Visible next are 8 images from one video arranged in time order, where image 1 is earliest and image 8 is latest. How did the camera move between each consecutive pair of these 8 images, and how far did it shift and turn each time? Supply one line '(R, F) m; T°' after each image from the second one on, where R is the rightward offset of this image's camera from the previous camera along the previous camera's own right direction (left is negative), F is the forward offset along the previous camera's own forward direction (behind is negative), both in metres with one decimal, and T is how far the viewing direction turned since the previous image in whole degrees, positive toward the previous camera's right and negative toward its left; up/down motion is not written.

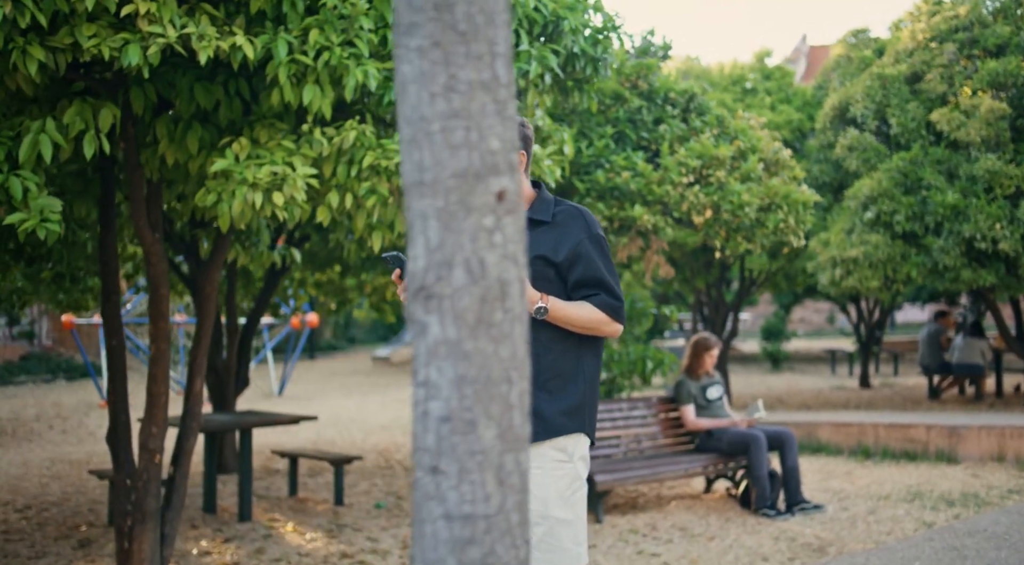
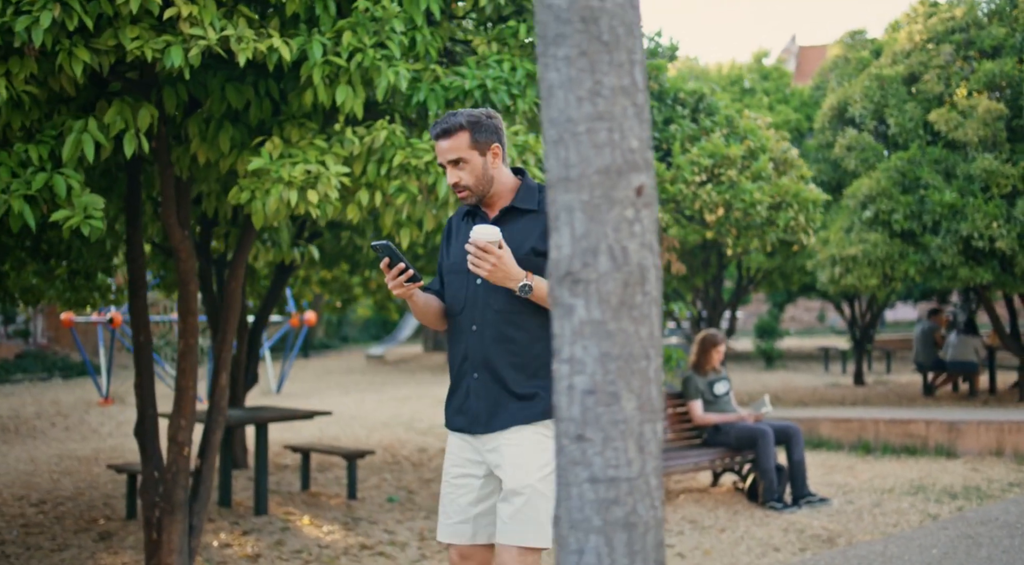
(-0.2, -0.1) m; +1°
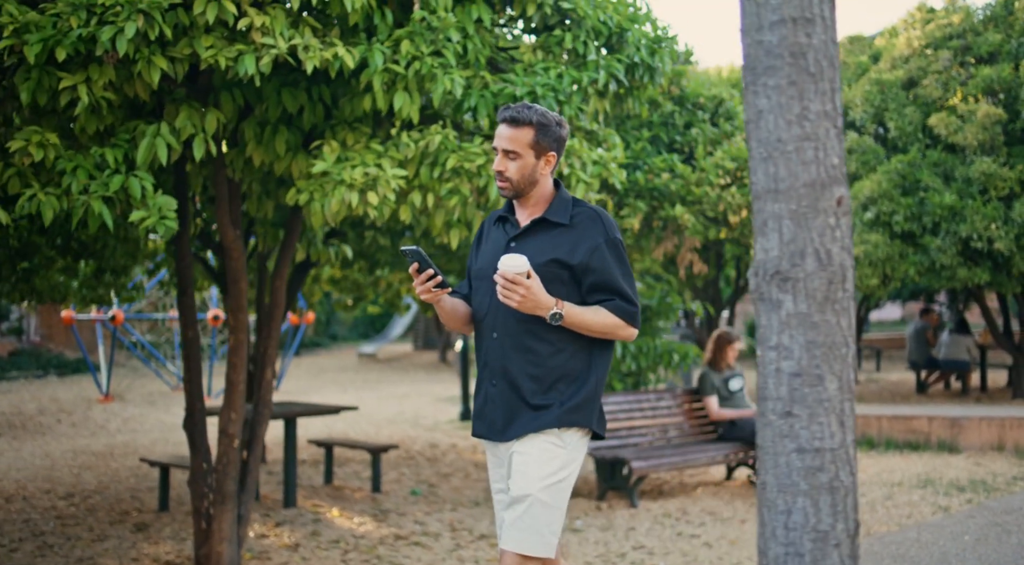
(-0.4, -0.2) m; +1°
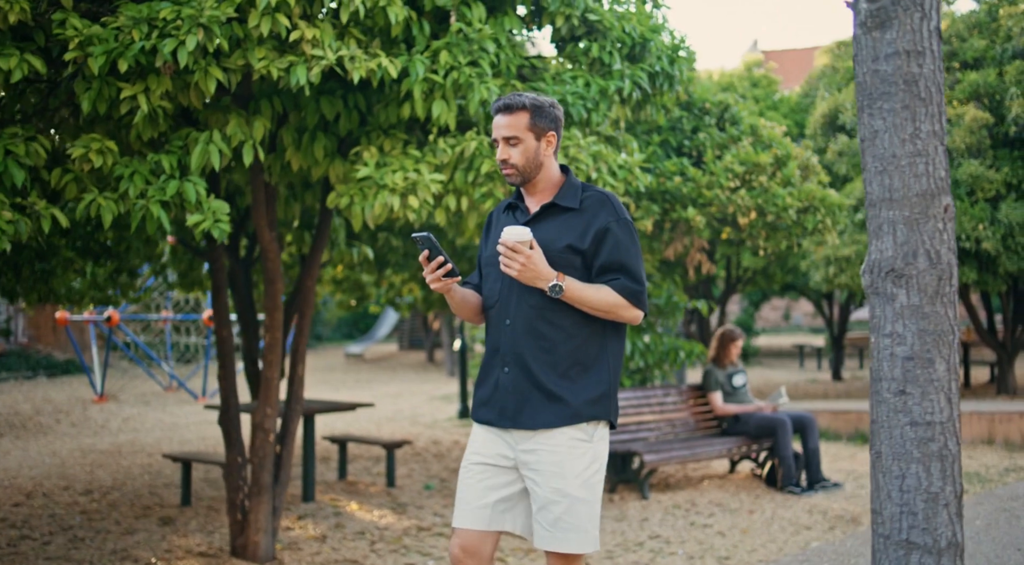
(-0.3, -0.3) m; +1°
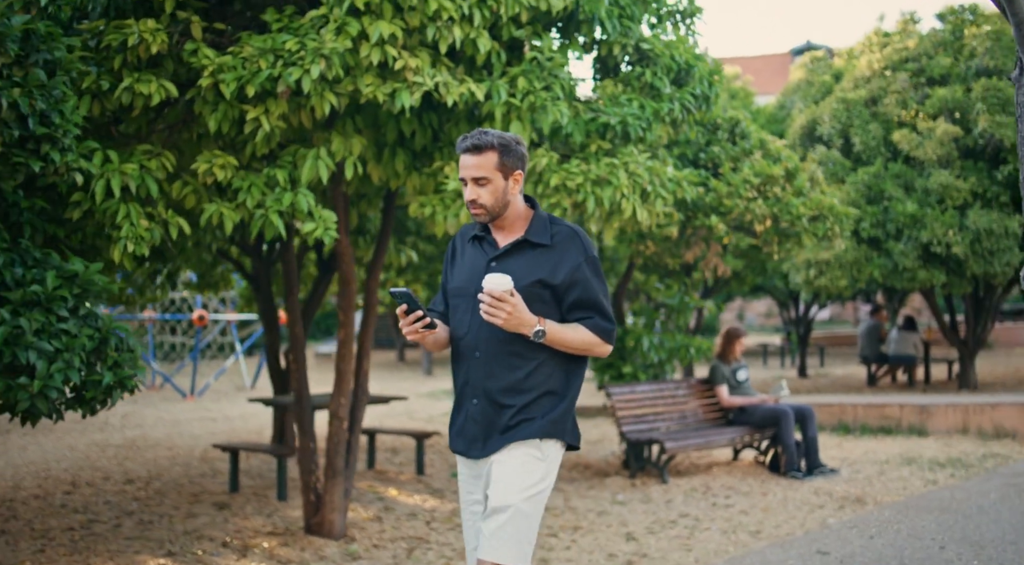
(-0.7, -0.6) m; +3°
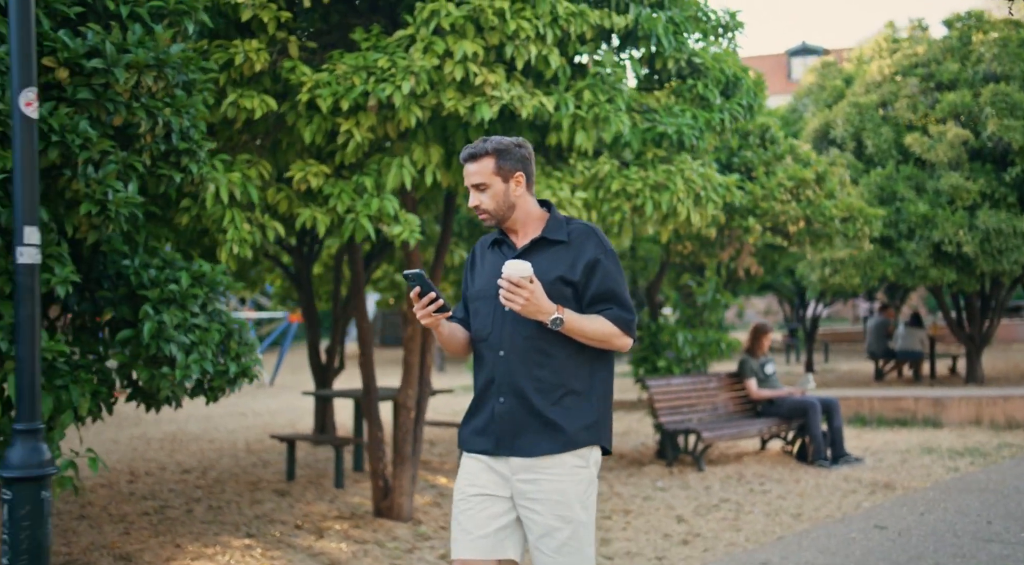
(-0.5, -0.5) m; 0°
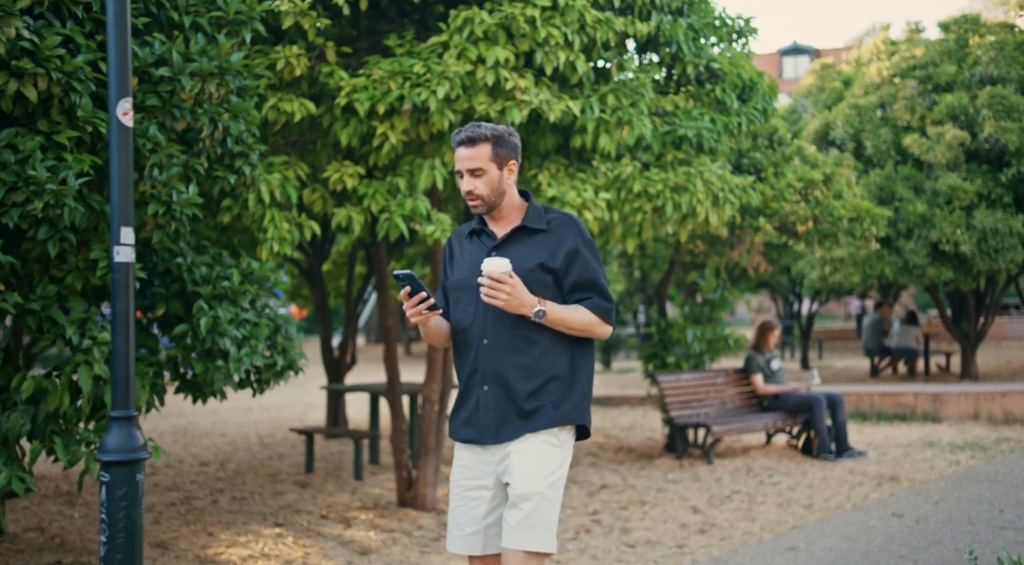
(-0.2, -0.2) m; +1°
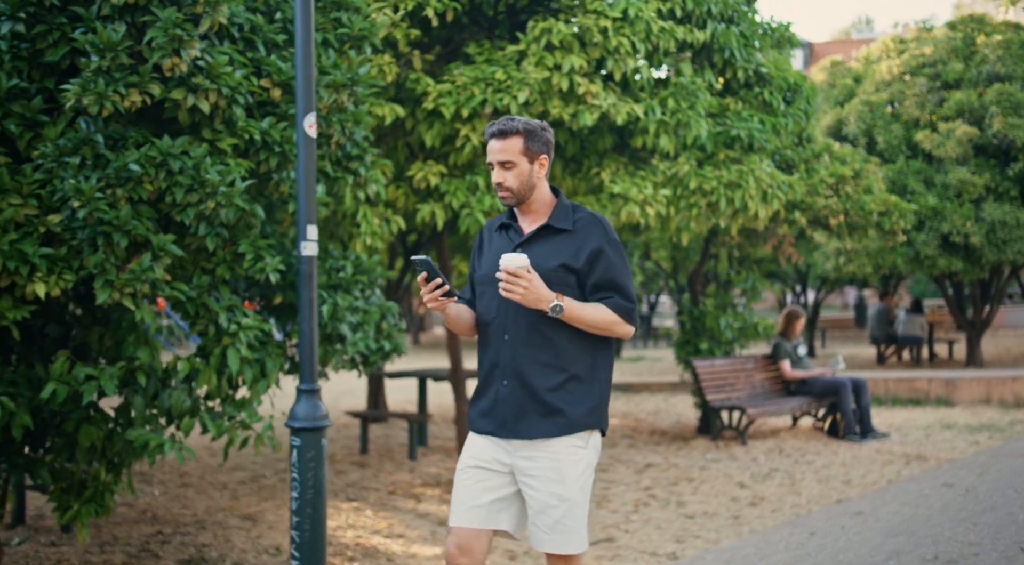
(-0.5, -0.5) m; +1°
